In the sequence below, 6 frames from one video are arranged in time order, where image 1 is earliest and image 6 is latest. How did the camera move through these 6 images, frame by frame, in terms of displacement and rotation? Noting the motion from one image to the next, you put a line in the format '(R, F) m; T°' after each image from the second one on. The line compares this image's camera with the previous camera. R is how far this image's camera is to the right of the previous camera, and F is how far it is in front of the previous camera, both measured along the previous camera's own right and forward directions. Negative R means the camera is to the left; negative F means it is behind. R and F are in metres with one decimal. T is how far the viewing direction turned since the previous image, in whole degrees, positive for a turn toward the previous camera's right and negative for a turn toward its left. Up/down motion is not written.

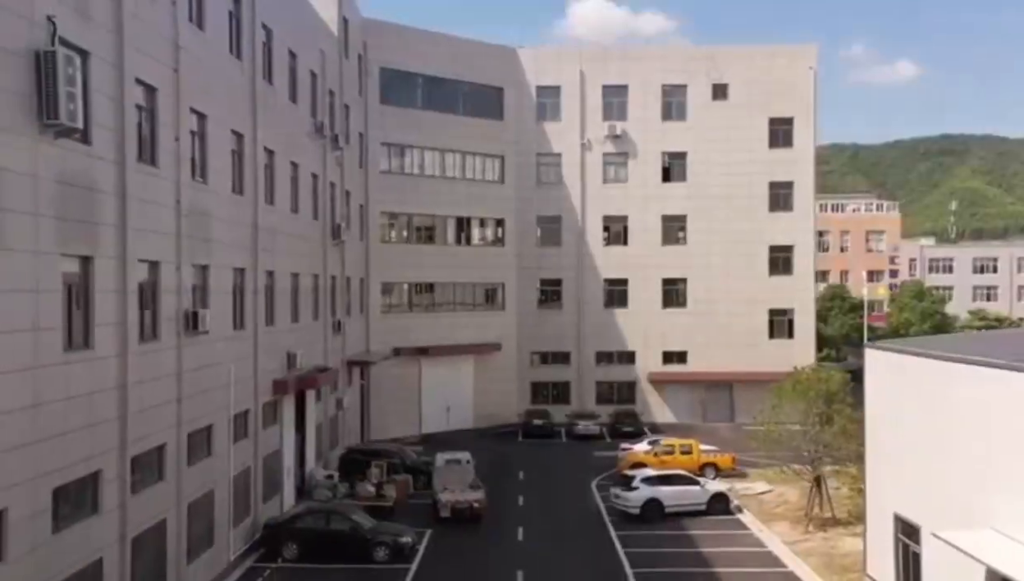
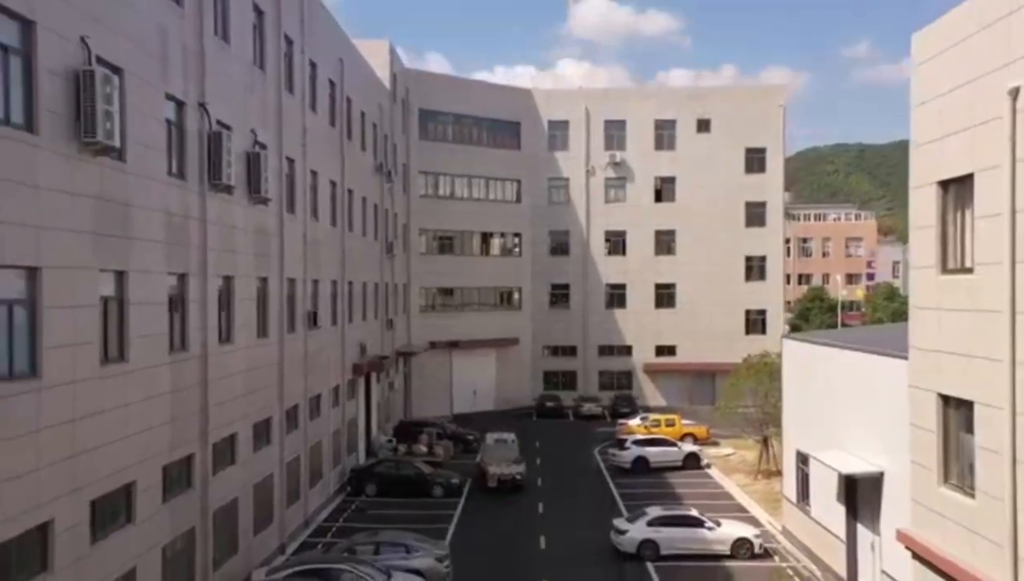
(-0.5, -8.0) m; 0°
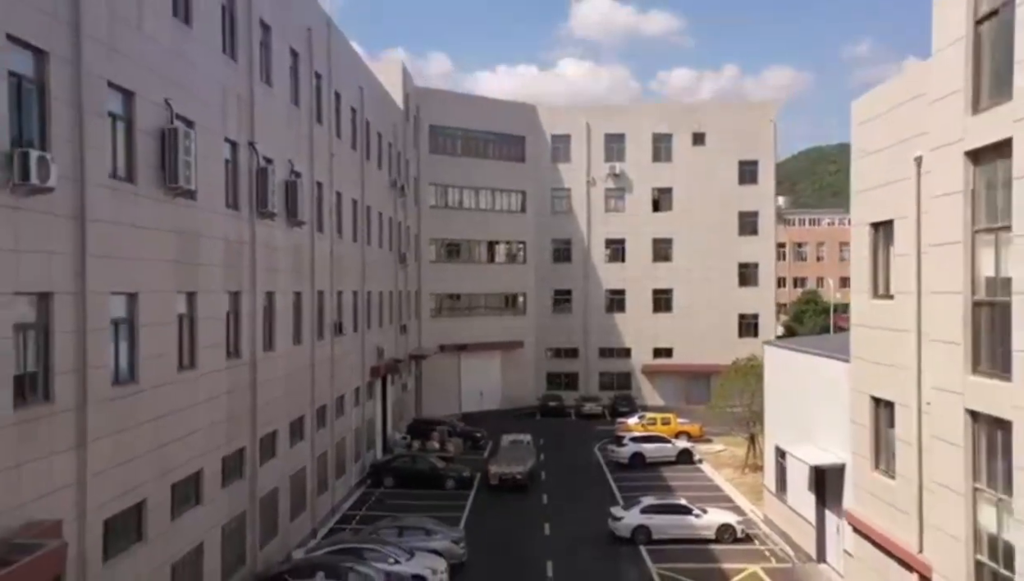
(-0.1, -2.7) m; 0°
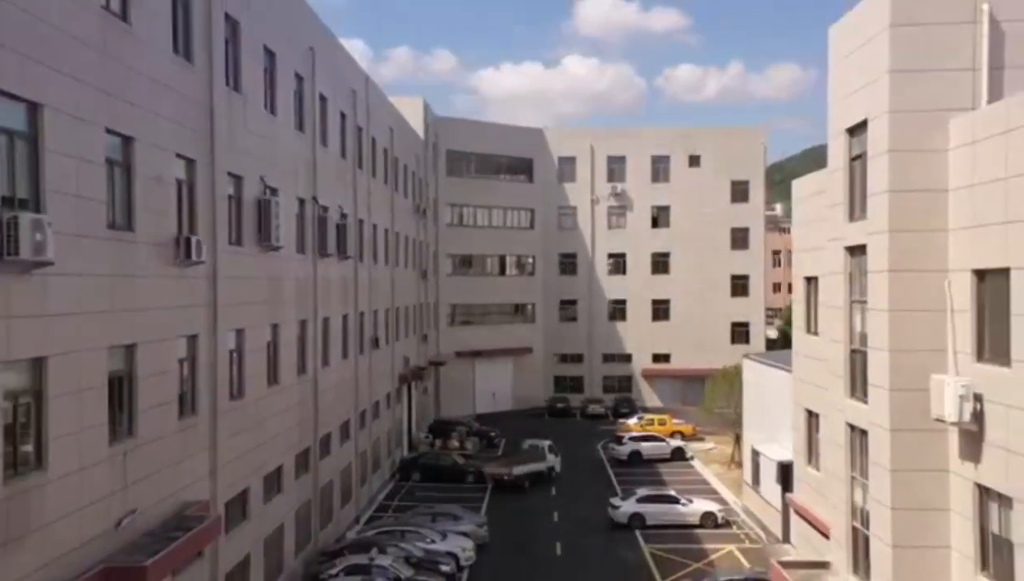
(-0.3, -4.6) m; 0°
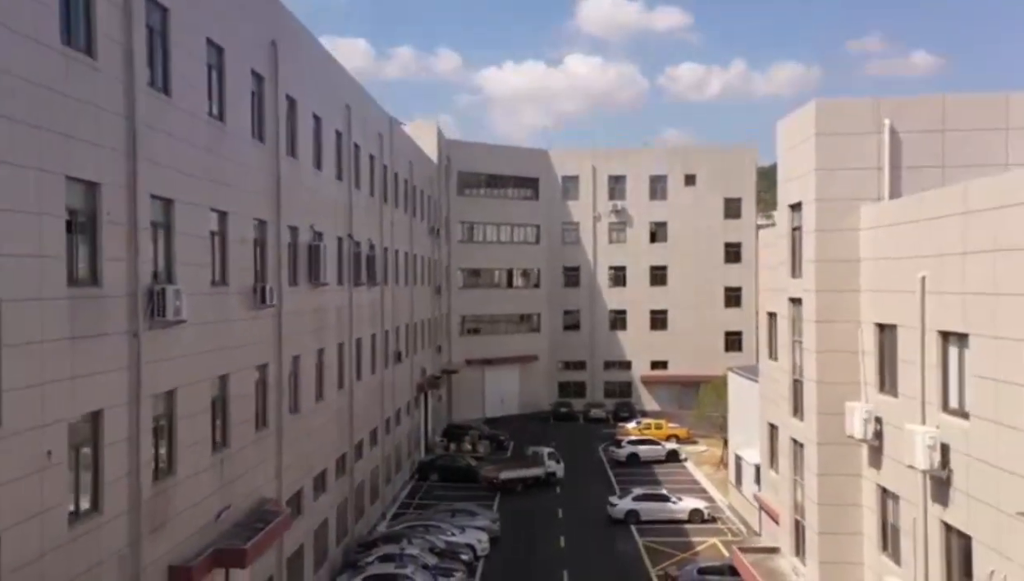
(-0.2, -3.8) m; 0°
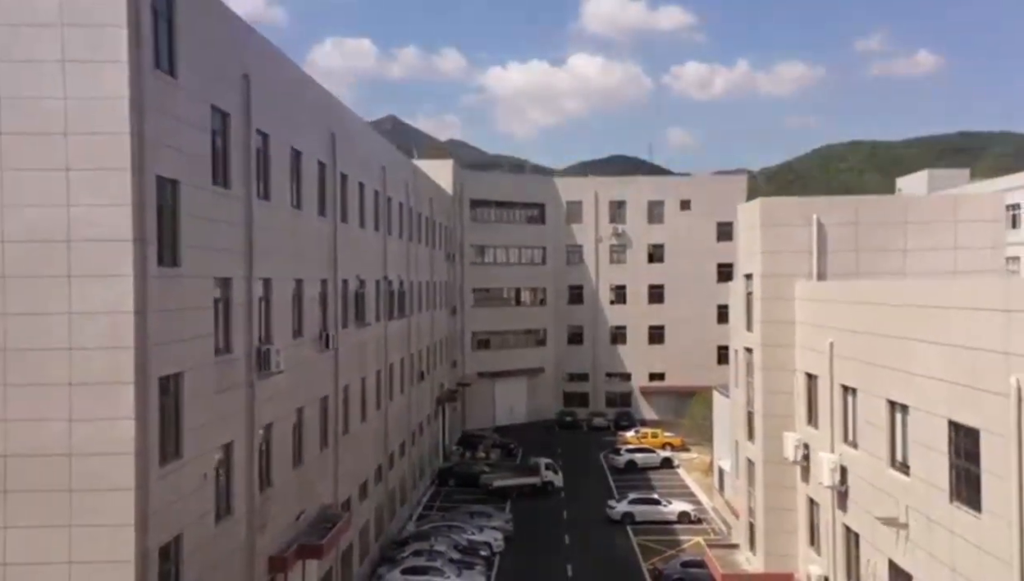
(-0.2, -4.9) m; 0°
